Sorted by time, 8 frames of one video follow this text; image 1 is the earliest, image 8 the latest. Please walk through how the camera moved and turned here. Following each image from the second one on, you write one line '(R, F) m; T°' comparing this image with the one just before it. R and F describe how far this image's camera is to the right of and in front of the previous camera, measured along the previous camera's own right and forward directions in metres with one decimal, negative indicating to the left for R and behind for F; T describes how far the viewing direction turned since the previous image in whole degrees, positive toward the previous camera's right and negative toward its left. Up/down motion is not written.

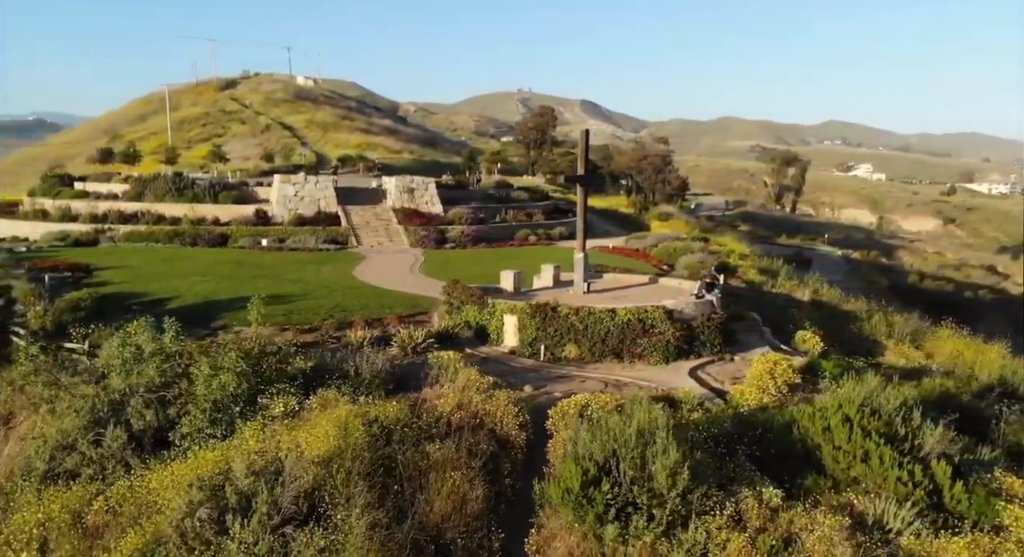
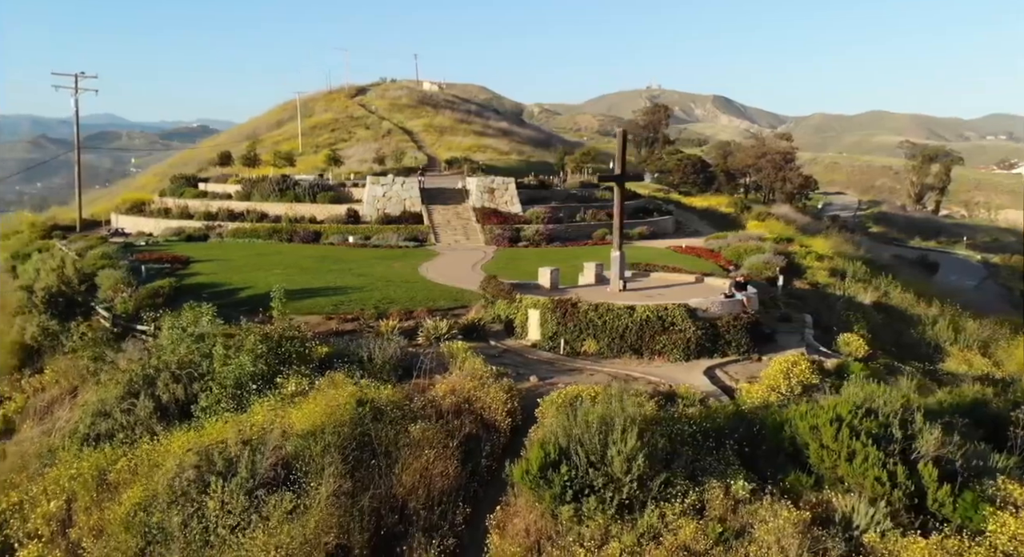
(+1.8, -0.5) m; -8°
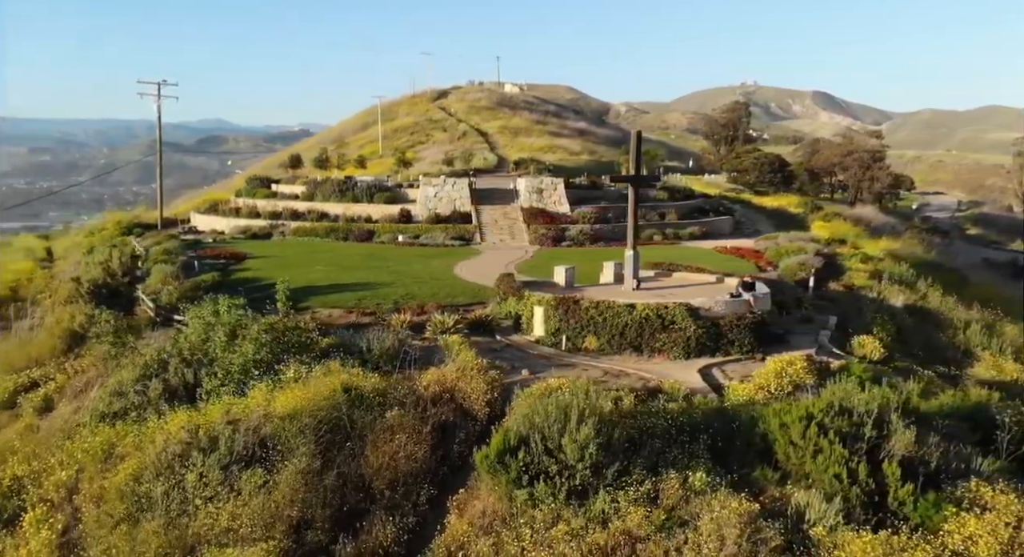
(+1.5, -0.5) m; -5°
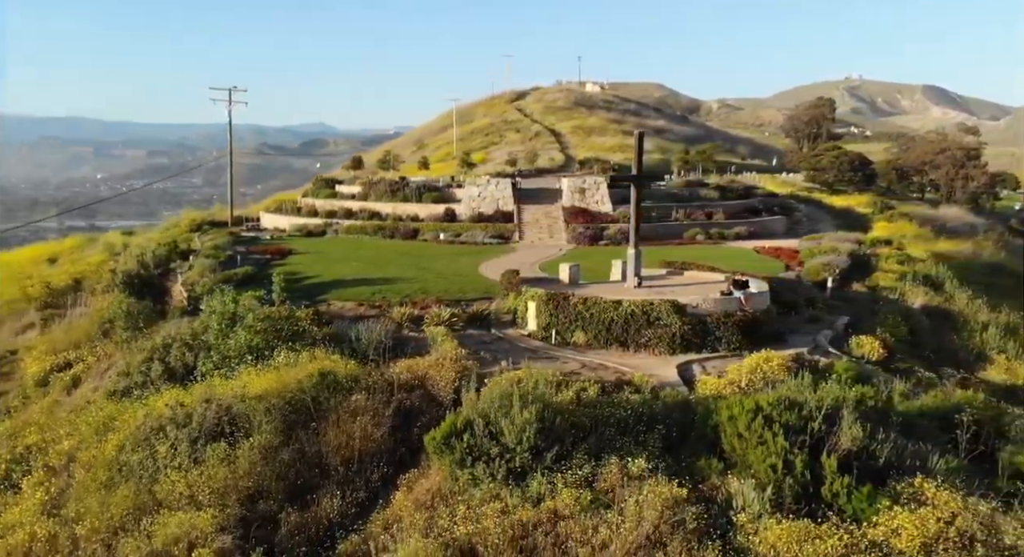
(+1.8, -0.6) m; -5°
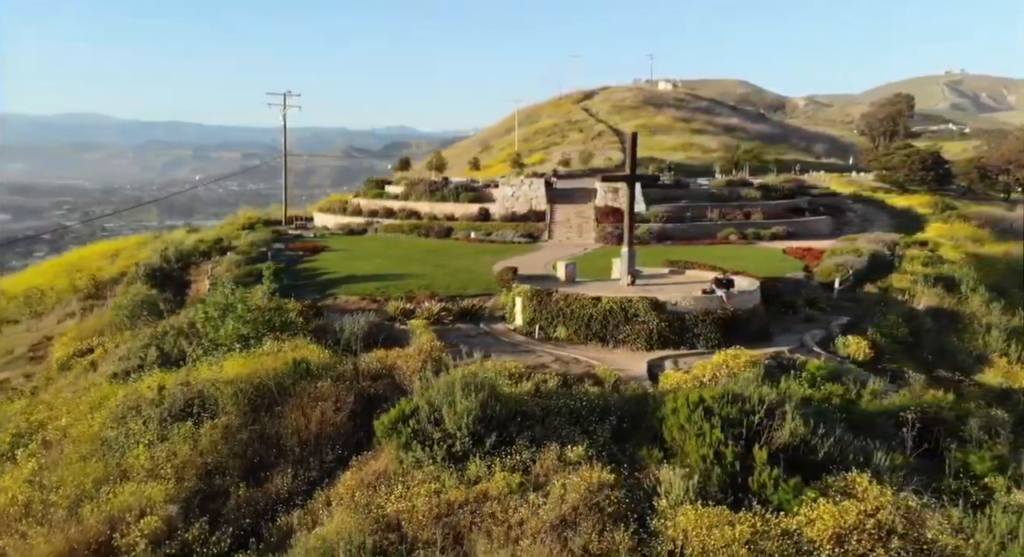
(+1.8, -0.6) m; -5°
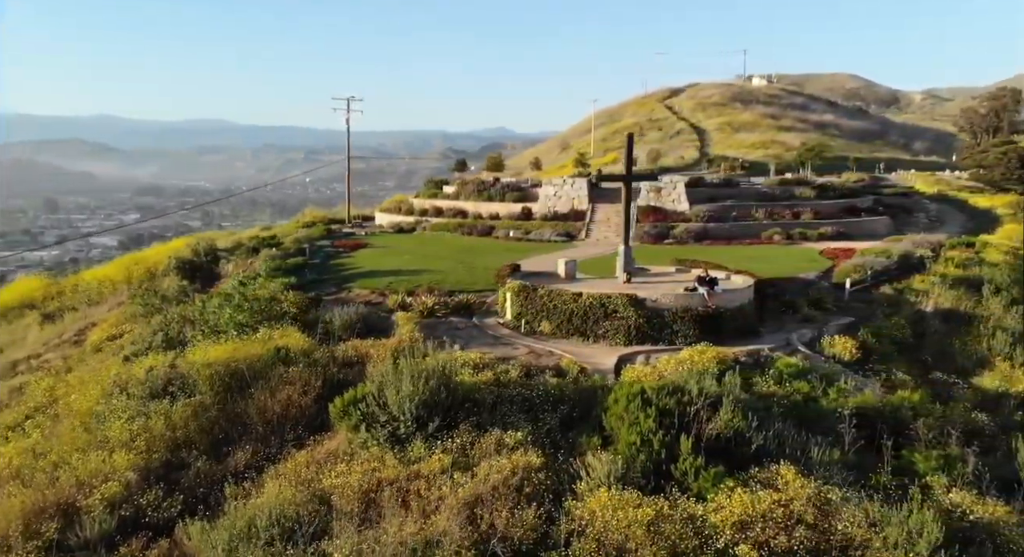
(+2.2, -0.6) m; -6°
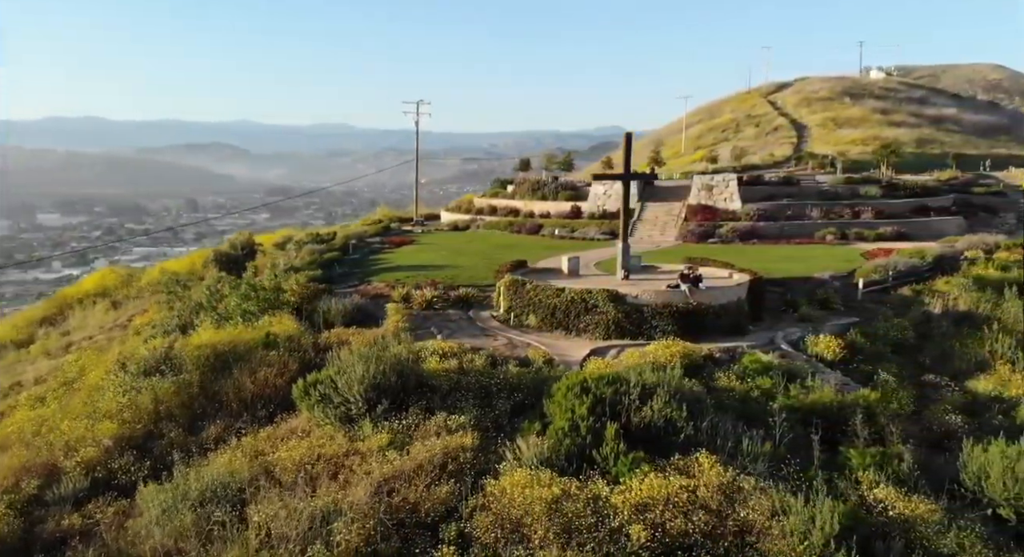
(+2.5, -0.7) m; -7°
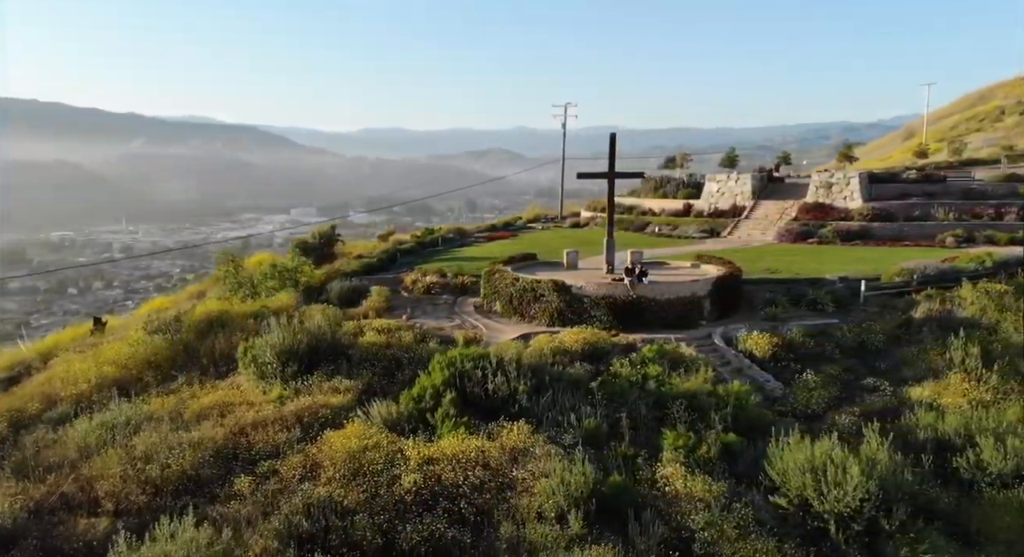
(+6.6, -1.1) m; -16°
